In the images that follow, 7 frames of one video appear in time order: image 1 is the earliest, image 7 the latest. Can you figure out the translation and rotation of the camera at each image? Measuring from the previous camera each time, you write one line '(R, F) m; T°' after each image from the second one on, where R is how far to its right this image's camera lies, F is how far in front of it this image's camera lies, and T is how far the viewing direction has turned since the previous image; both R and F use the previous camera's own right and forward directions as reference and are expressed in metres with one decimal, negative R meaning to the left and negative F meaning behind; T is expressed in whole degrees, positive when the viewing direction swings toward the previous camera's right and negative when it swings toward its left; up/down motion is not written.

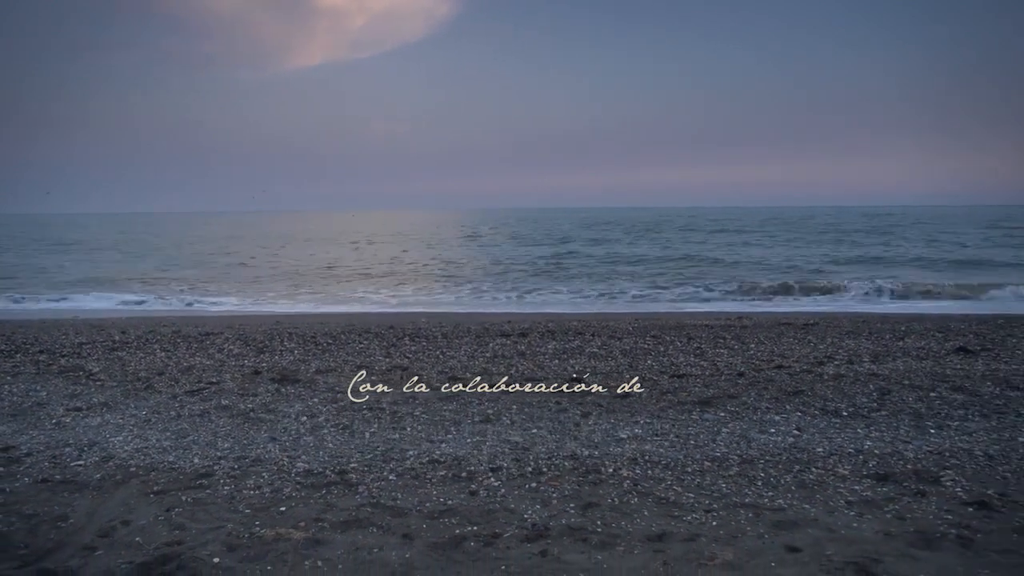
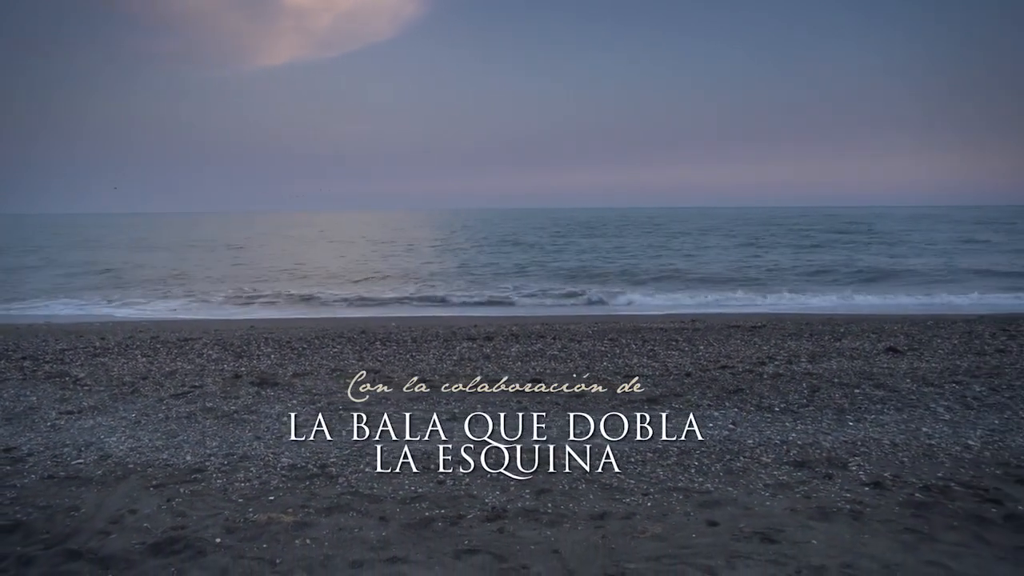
(0.0, -0.6) m; +3°
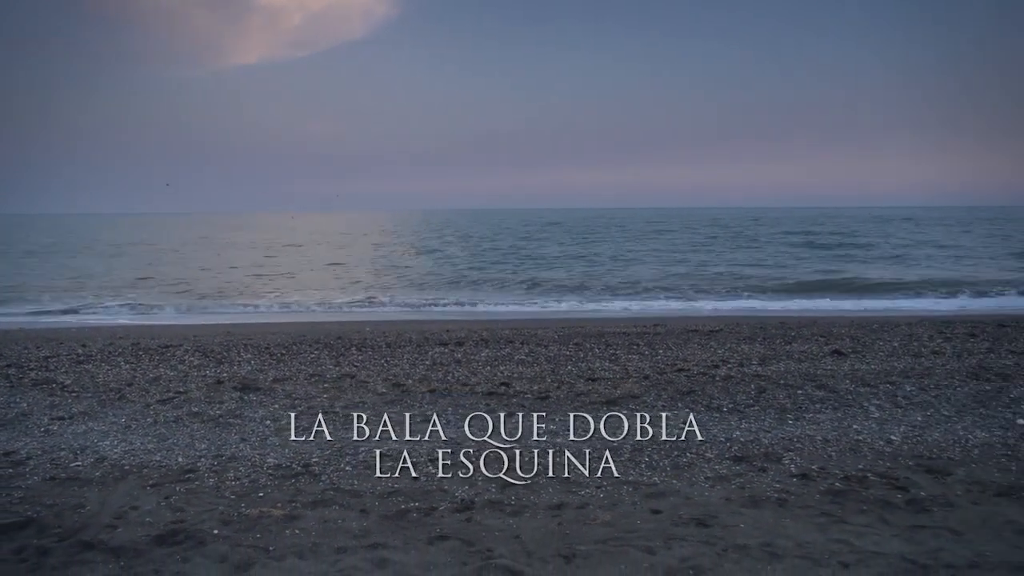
(0.0, -0.5) m; +3°
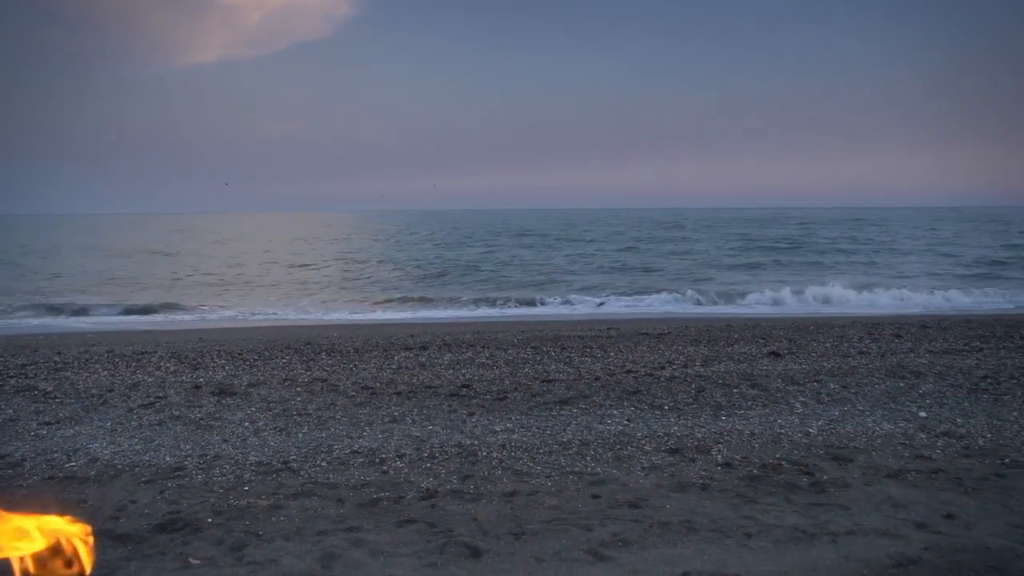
(0.0, -0.7) m; +3°
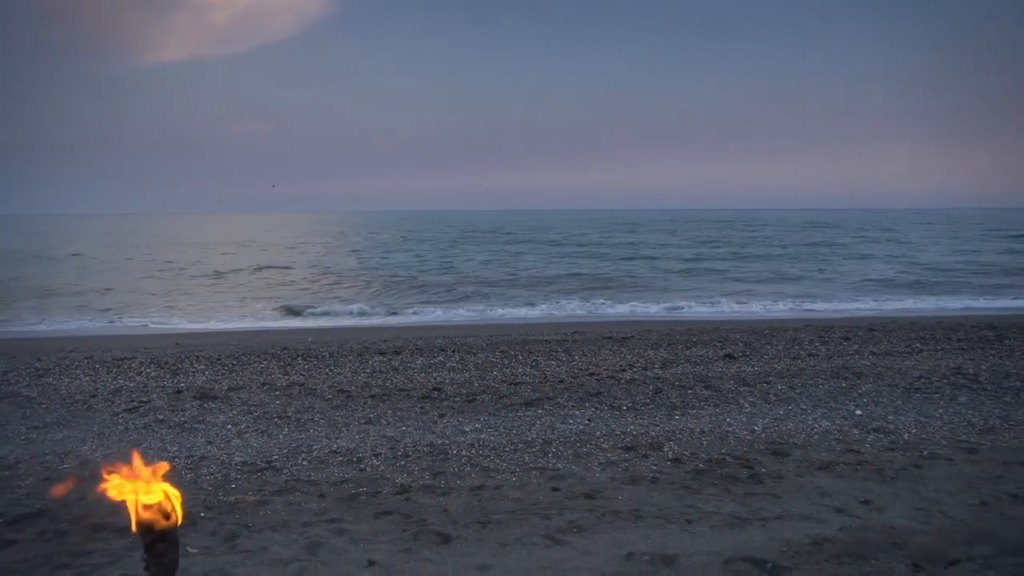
(0.0, -0.6) m; +3°
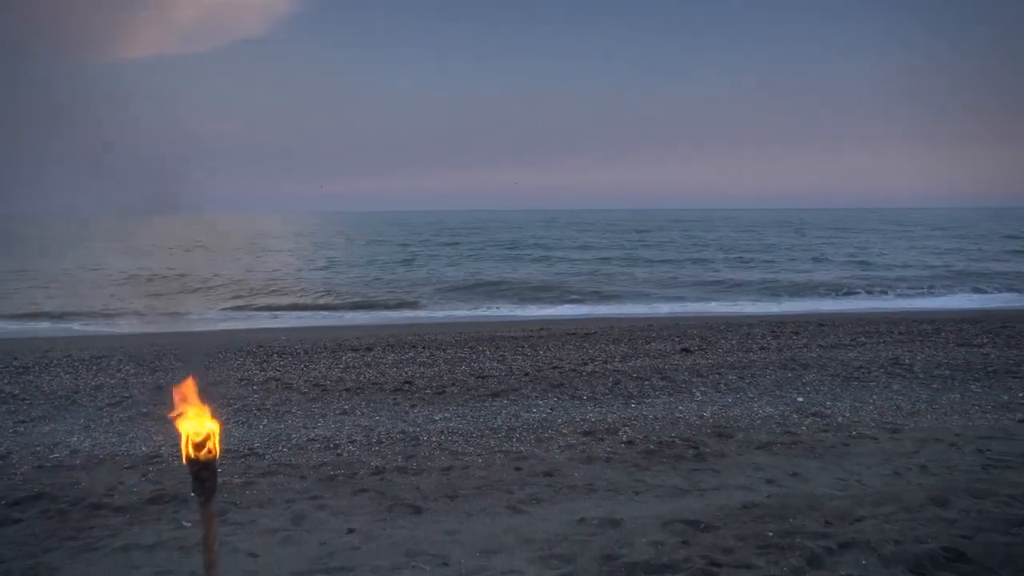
(+0.1, -0.6) m; +3°
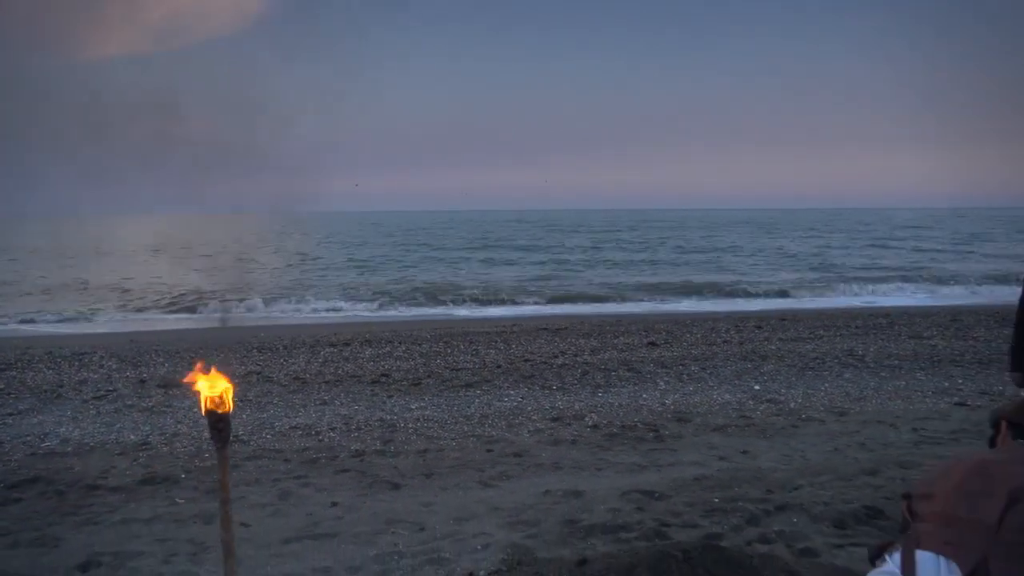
(+0.1, -0.5) m; +2°
